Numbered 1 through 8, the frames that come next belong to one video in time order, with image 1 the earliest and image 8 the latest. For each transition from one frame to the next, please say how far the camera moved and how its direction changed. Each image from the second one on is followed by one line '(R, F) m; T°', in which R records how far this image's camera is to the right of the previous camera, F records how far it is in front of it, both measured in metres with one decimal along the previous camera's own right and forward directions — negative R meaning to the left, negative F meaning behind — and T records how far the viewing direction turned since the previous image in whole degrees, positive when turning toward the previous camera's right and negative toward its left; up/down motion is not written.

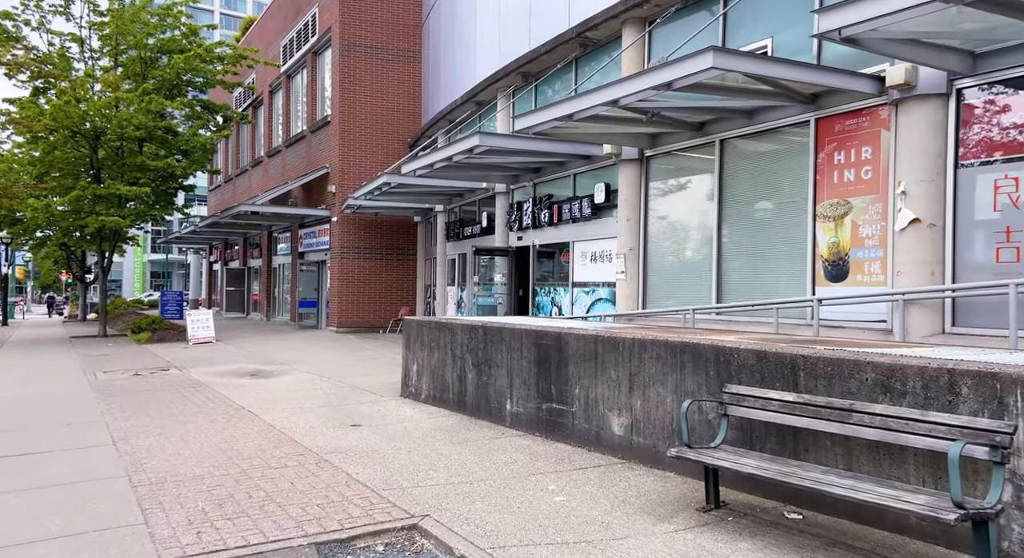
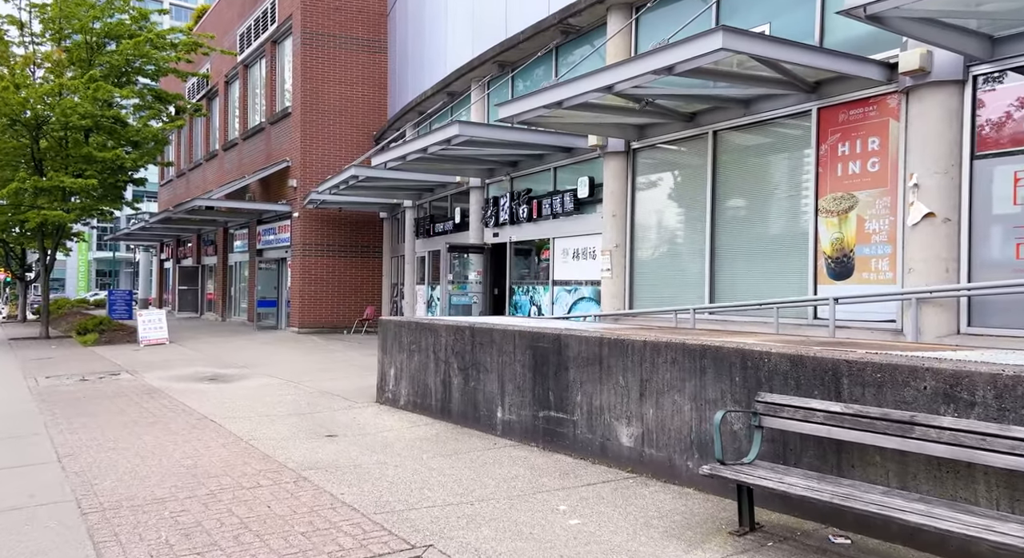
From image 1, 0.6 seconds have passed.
(-0.3, +0.5) m; +3°
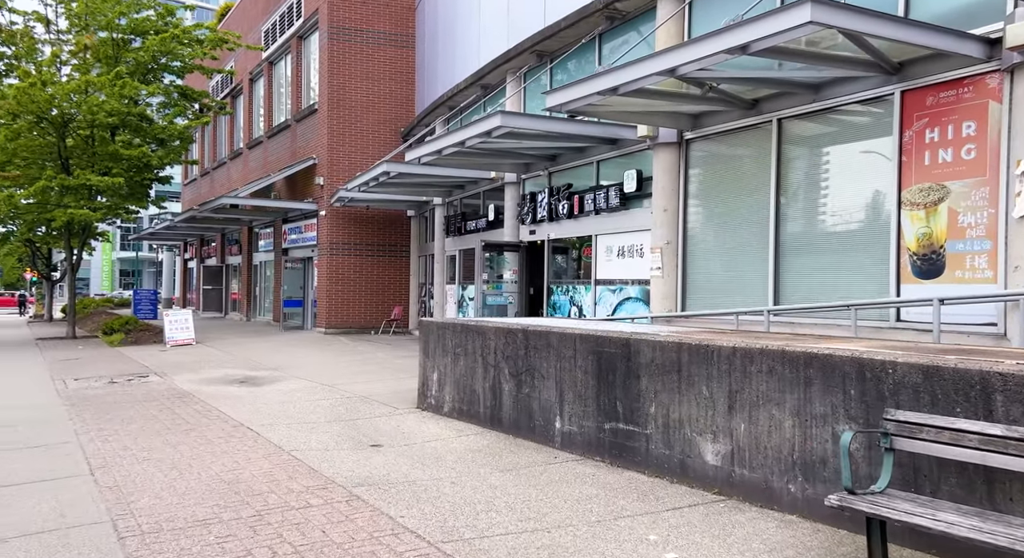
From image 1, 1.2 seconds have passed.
(-0.3, +0.5) m; -1°
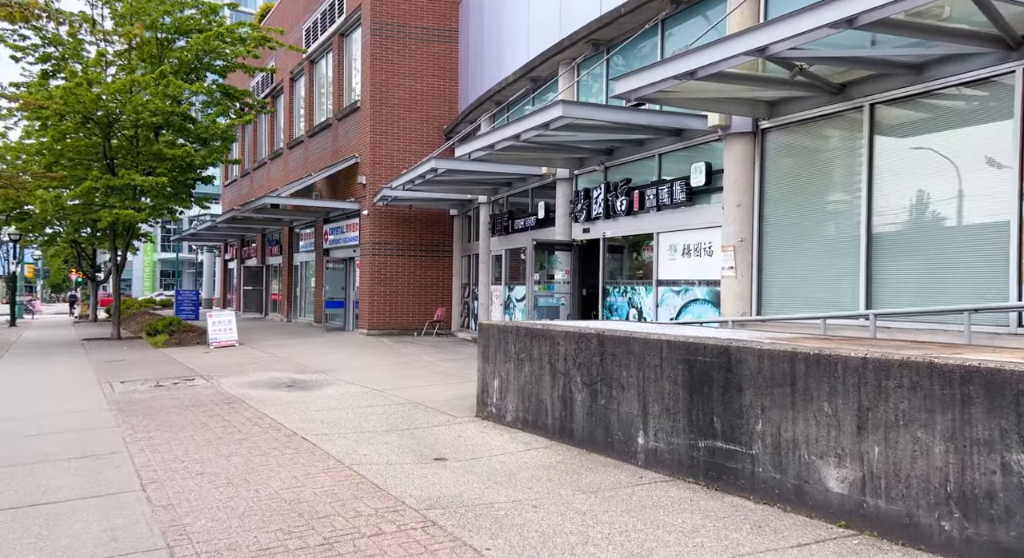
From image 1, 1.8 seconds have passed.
(-0.3, +0.6) m; -2°
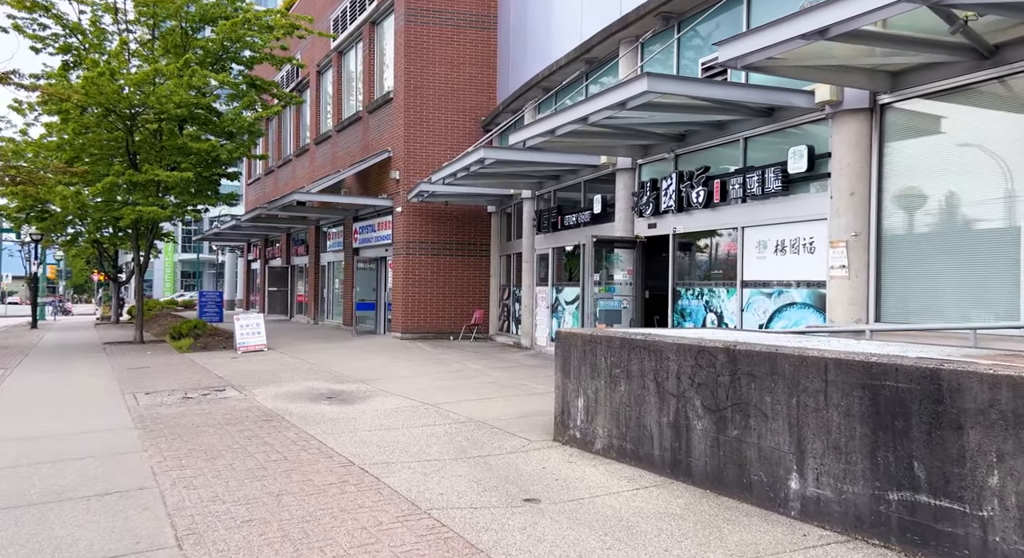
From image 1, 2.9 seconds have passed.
(-0.6, +1.2) m; -1°
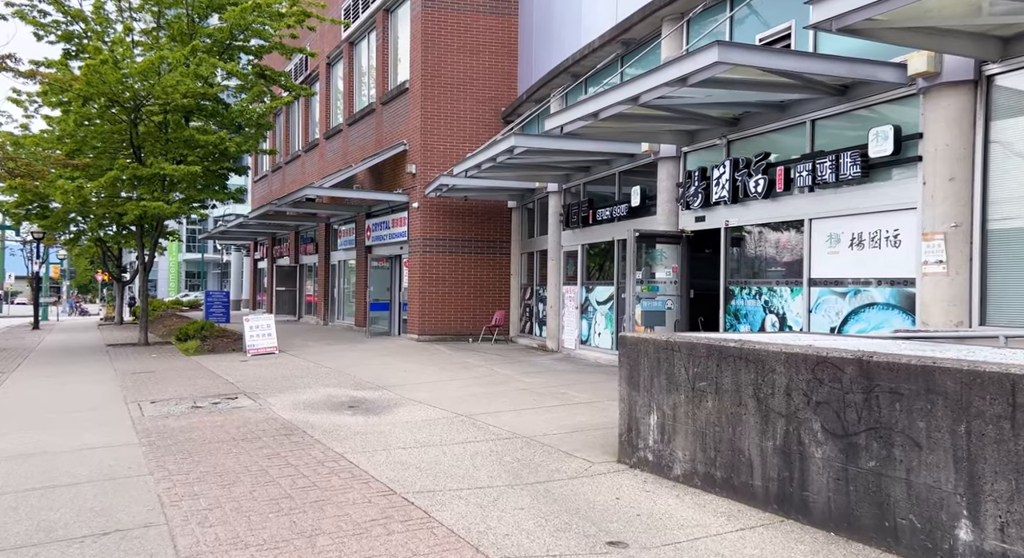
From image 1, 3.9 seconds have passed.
(-0.5, +1.0) m; 0°
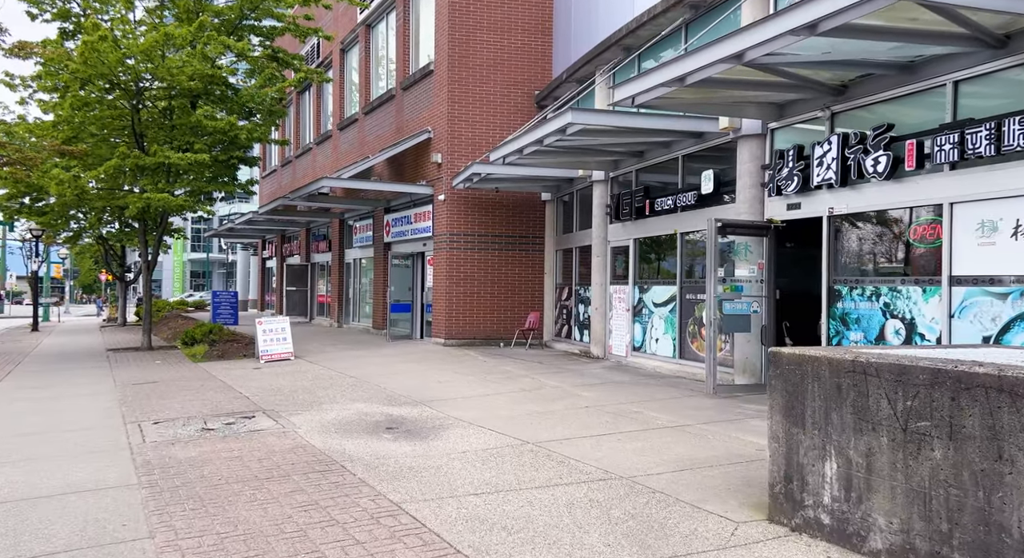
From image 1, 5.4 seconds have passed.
(-0.7, +1.7) m; 0°
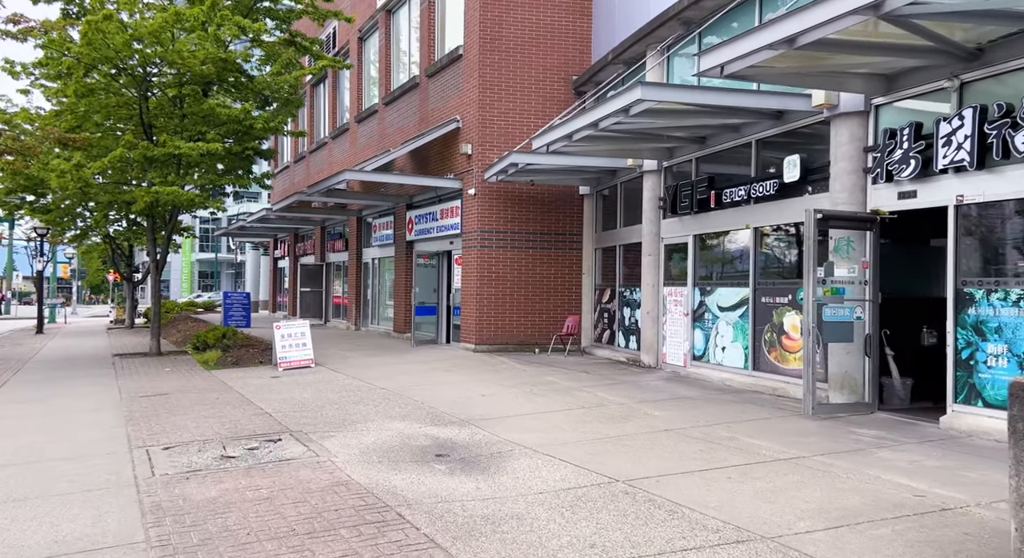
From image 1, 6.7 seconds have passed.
(-0.6, +1.4) m; 0°
